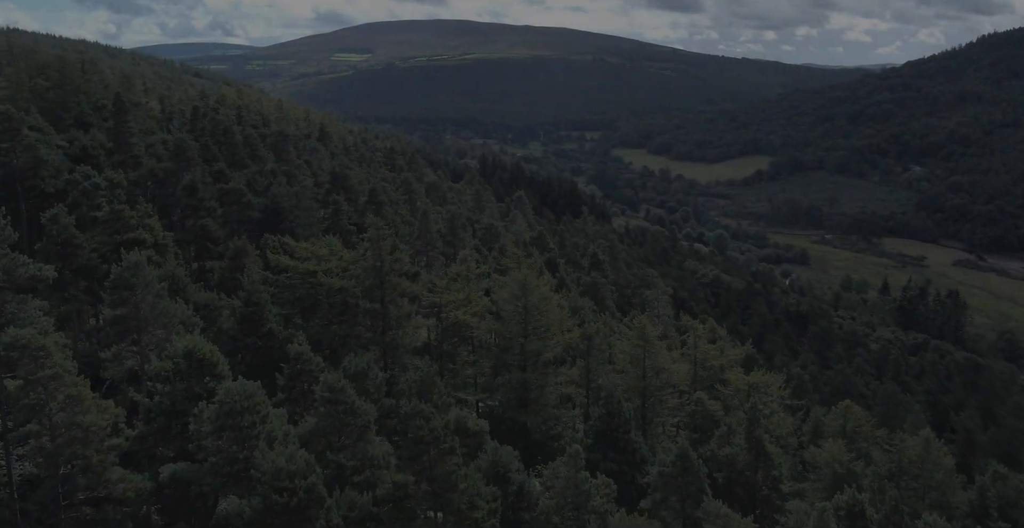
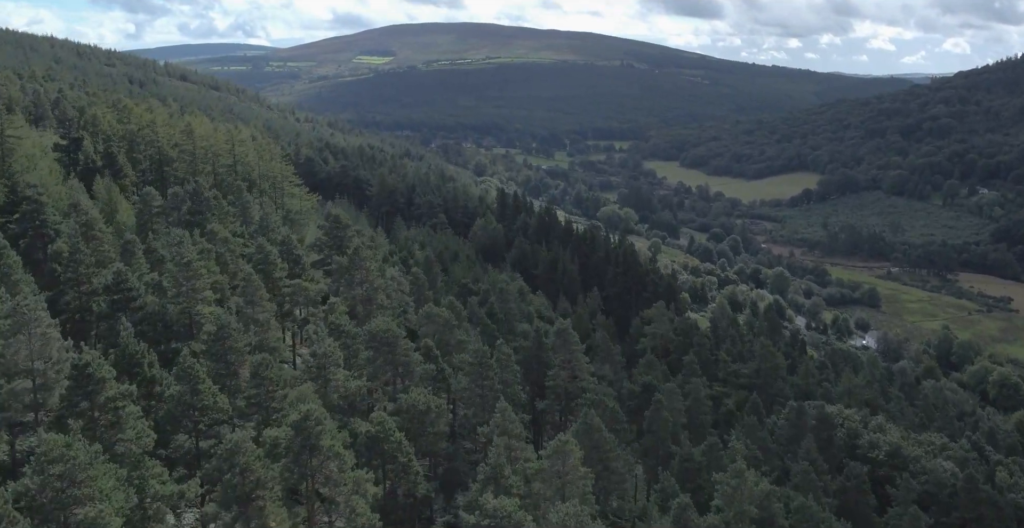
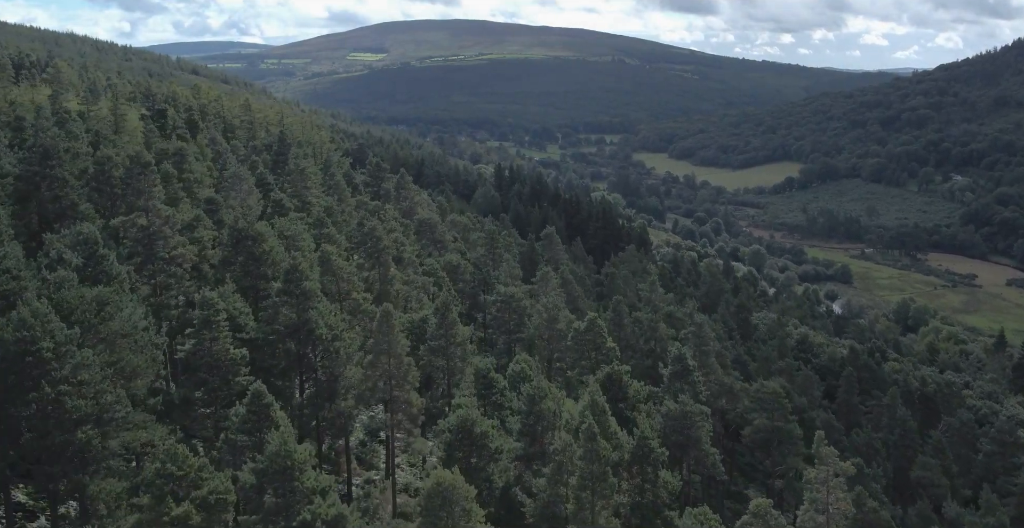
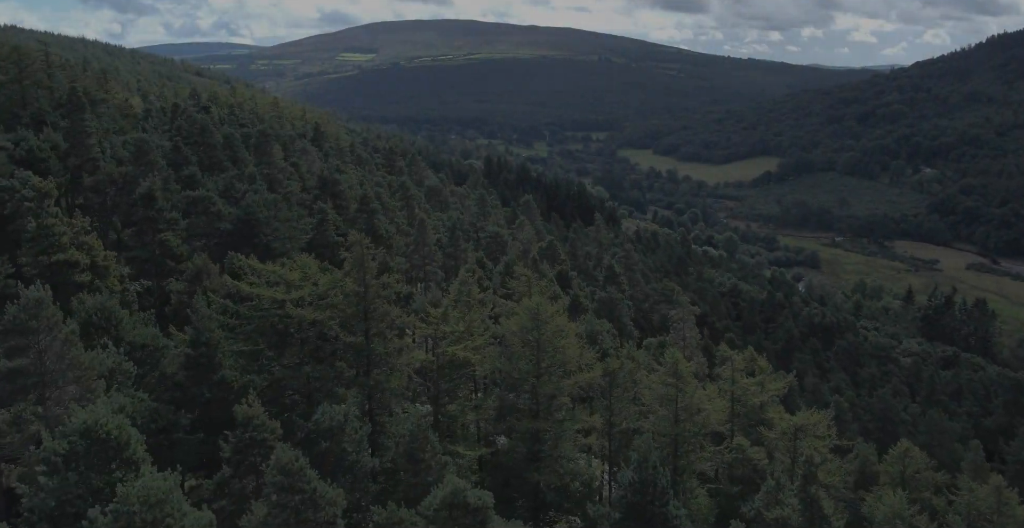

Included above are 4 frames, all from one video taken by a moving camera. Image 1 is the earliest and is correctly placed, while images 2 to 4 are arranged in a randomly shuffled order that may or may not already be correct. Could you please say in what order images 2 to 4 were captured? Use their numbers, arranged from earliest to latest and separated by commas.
4, 3, 2
